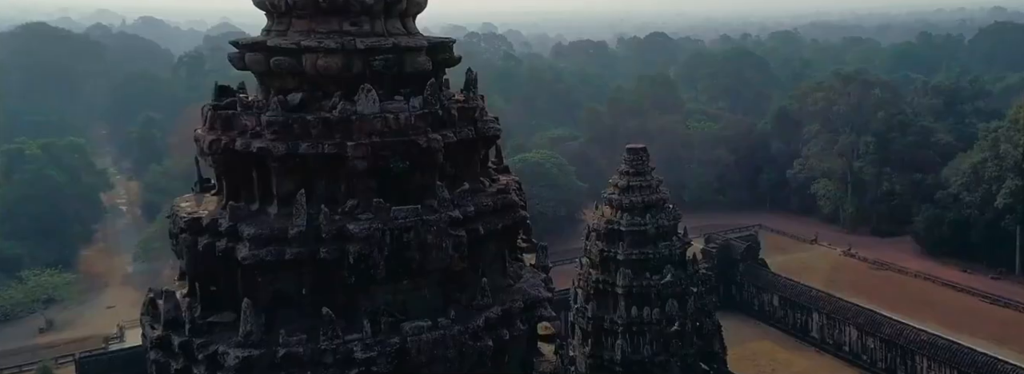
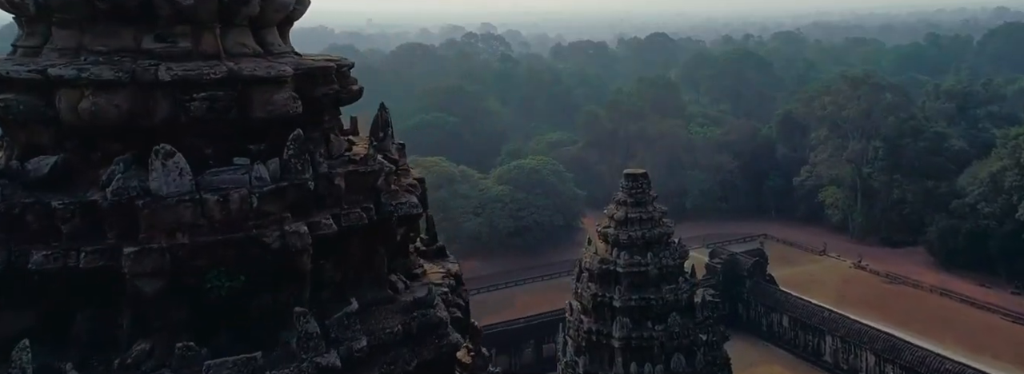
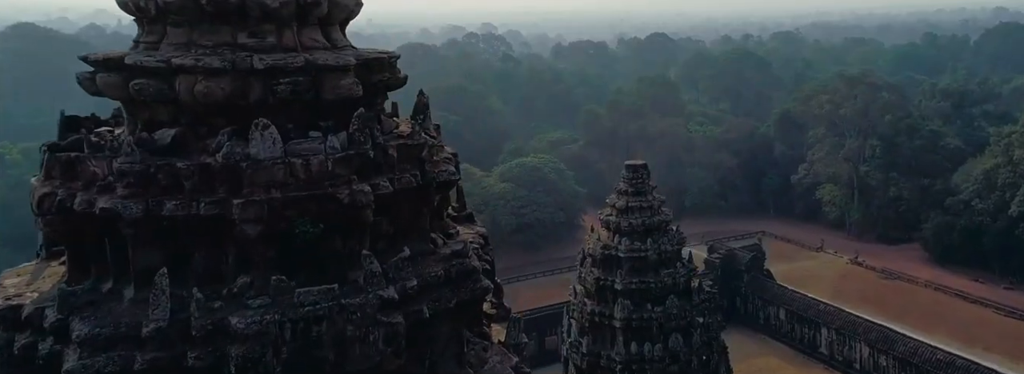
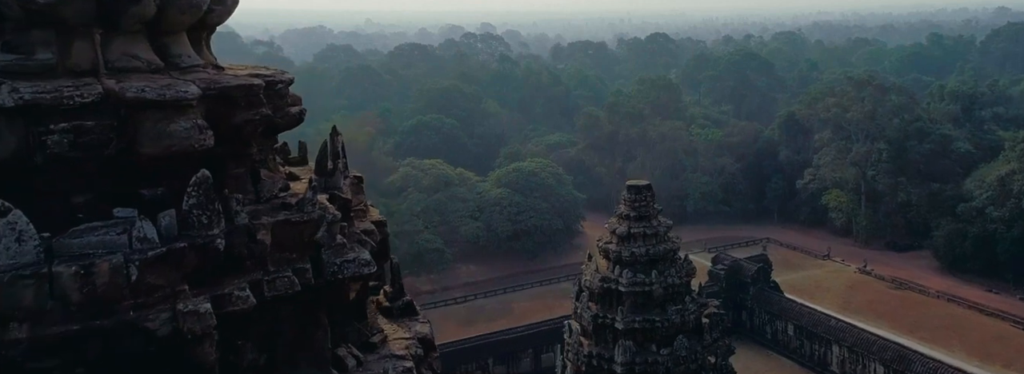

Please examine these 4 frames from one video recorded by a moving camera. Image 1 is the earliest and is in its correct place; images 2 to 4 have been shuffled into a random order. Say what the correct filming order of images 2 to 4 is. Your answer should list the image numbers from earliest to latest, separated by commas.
3, 2, 4
